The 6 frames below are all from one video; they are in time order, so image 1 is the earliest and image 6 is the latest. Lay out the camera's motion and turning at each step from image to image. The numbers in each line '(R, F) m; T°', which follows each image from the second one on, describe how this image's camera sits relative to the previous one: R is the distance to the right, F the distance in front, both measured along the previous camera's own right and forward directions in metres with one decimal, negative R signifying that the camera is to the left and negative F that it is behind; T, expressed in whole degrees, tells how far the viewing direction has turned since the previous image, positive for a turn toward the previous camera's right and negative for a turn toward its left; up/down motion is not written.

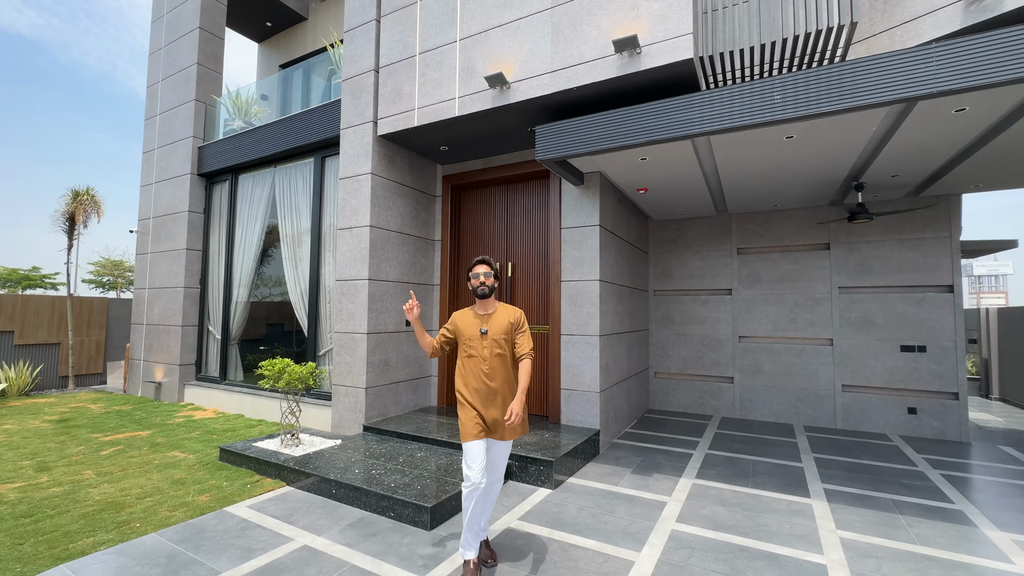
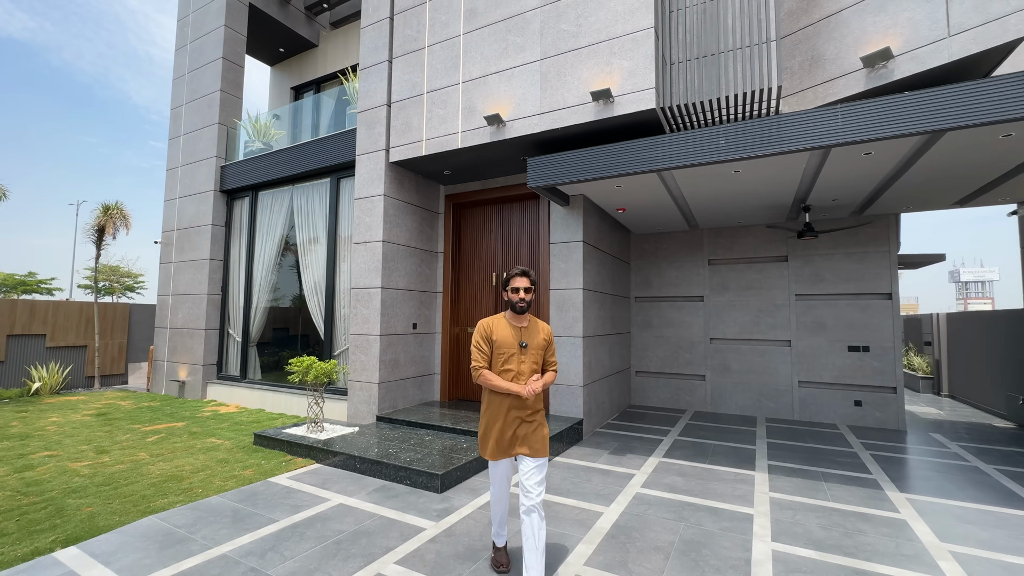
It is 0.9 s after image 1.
(0.0, -0.8) m; +1°
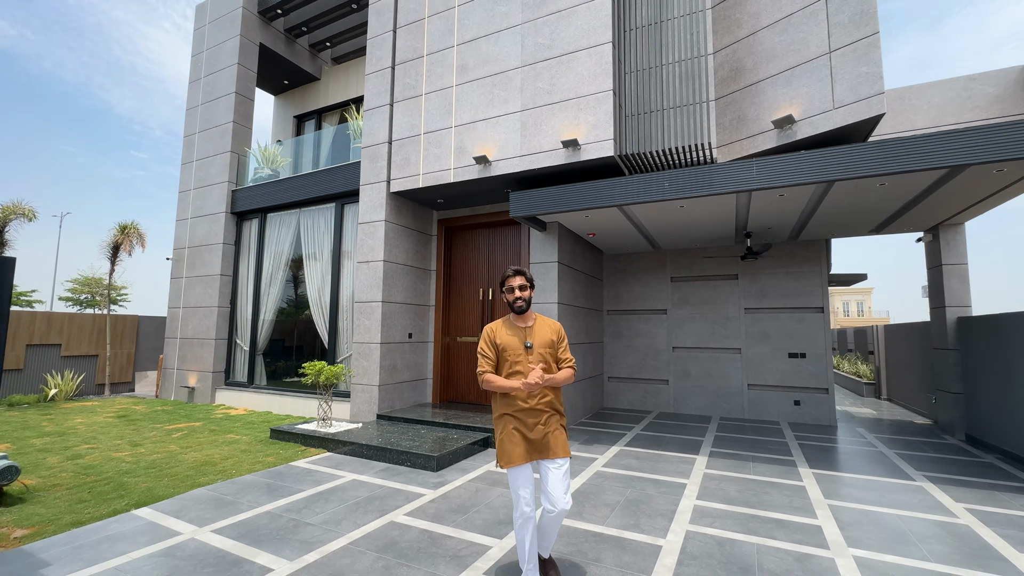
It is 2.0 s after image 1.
(0.0, -0.9) m; +2°
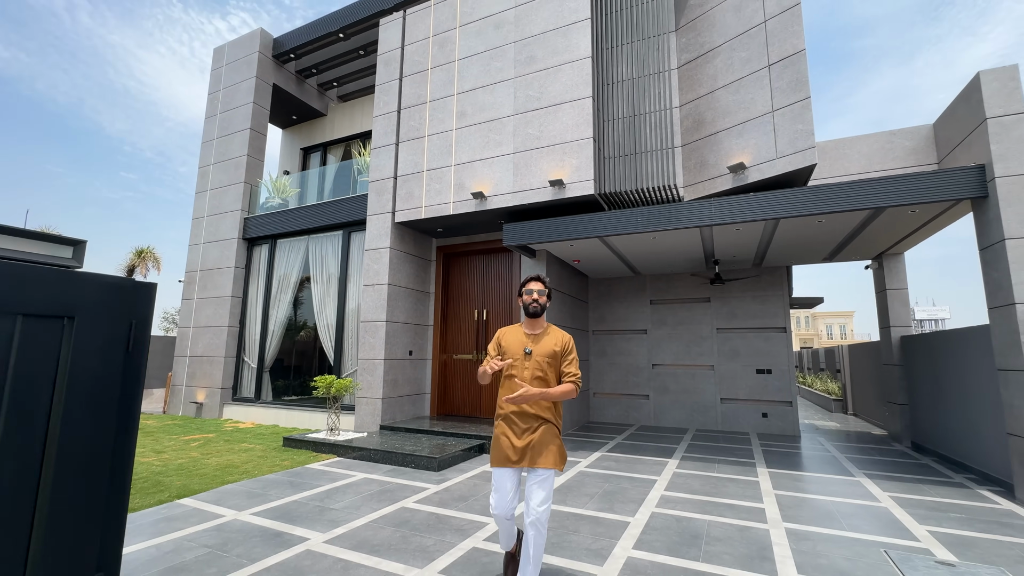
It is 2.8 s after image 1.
(0.0, -0.7) m; +1°
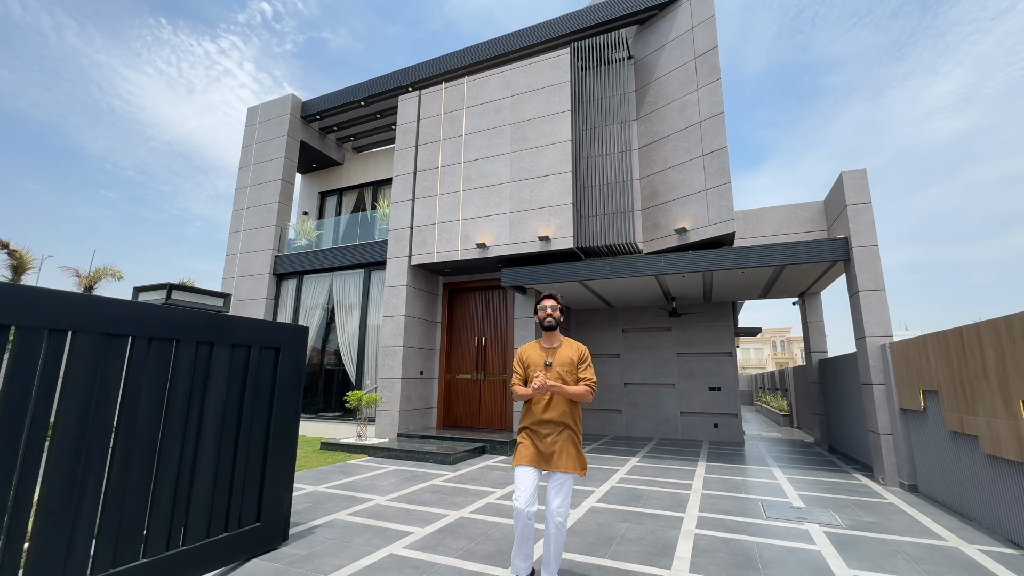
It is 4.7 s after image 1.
(-0.2, -1.7) m; +2°
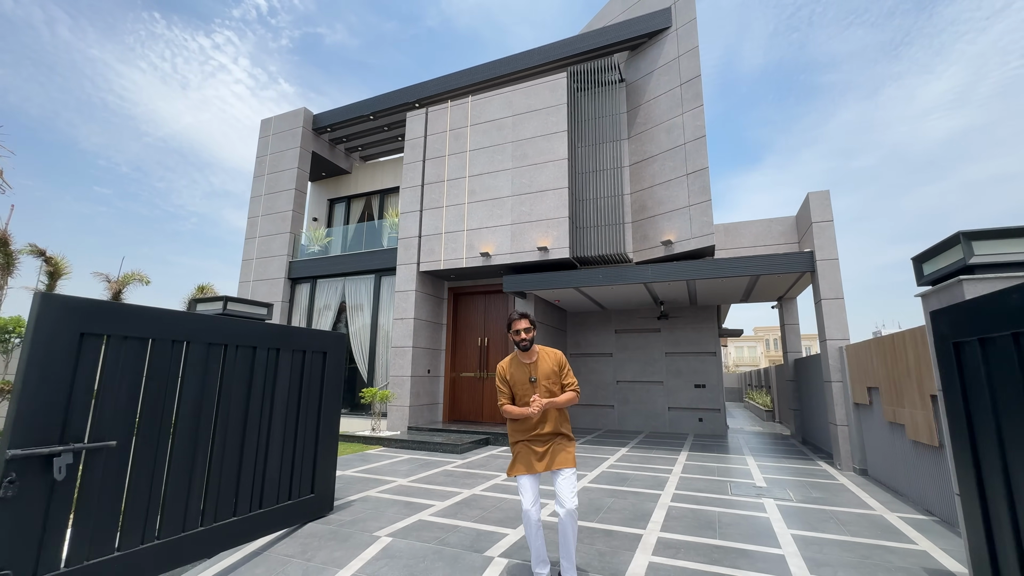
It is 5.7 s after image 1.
(-0.1, -0.8) m; 0°
